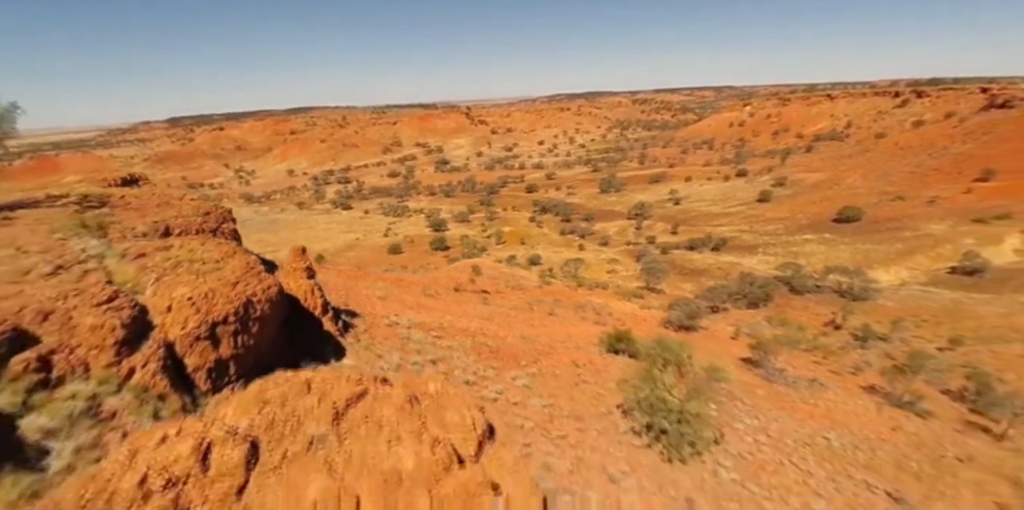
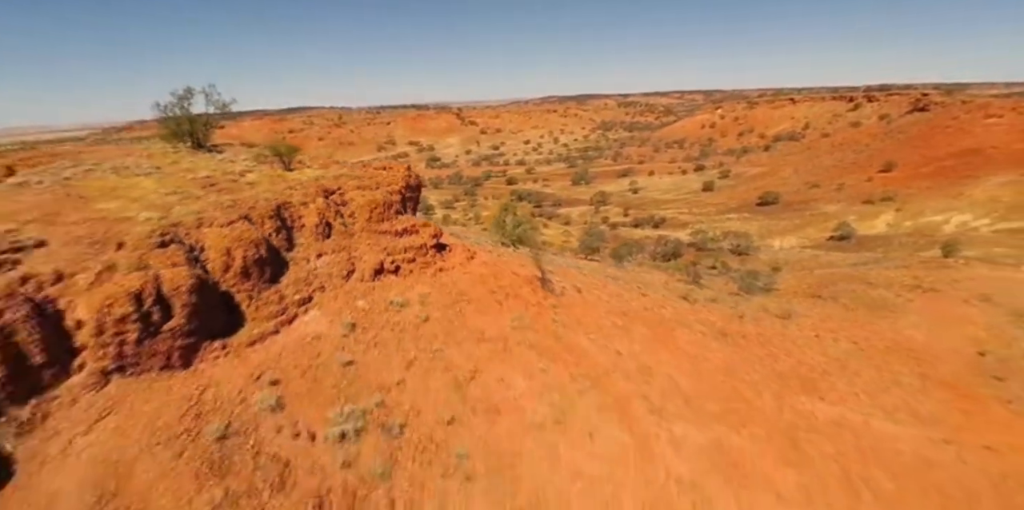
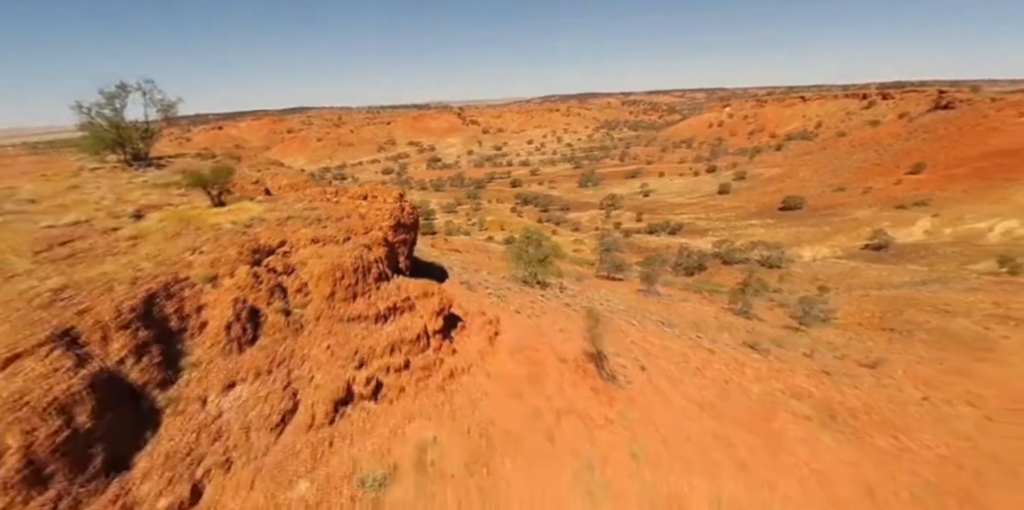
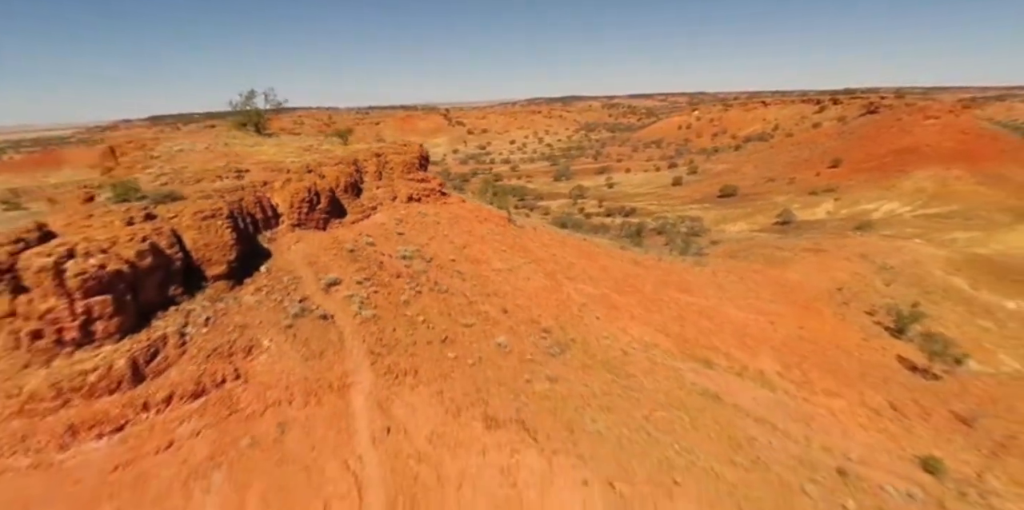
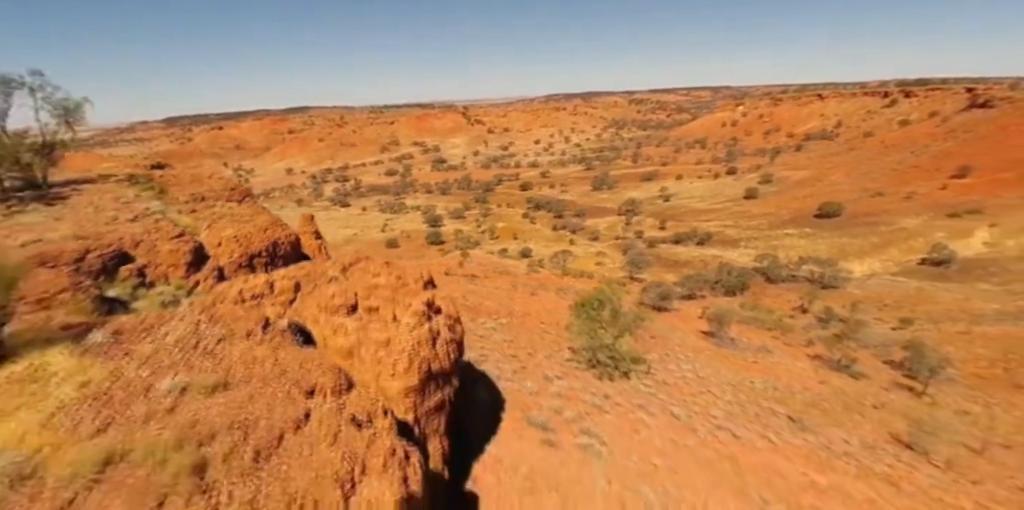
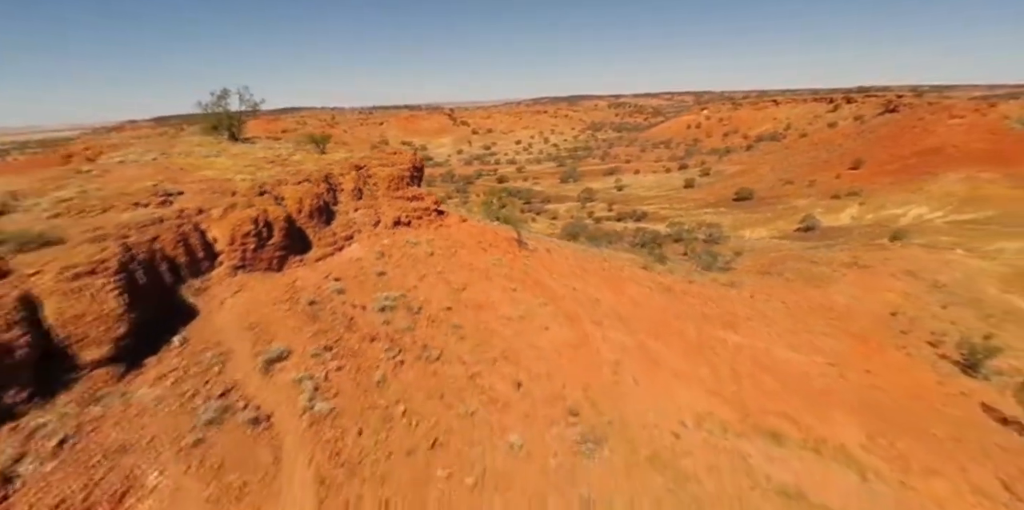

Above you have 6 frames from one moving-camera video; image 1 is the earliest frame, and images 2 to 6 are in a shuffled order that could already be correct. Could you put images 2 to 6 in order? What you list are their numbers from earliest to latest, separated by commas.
5, 3, 2, 6, 4
